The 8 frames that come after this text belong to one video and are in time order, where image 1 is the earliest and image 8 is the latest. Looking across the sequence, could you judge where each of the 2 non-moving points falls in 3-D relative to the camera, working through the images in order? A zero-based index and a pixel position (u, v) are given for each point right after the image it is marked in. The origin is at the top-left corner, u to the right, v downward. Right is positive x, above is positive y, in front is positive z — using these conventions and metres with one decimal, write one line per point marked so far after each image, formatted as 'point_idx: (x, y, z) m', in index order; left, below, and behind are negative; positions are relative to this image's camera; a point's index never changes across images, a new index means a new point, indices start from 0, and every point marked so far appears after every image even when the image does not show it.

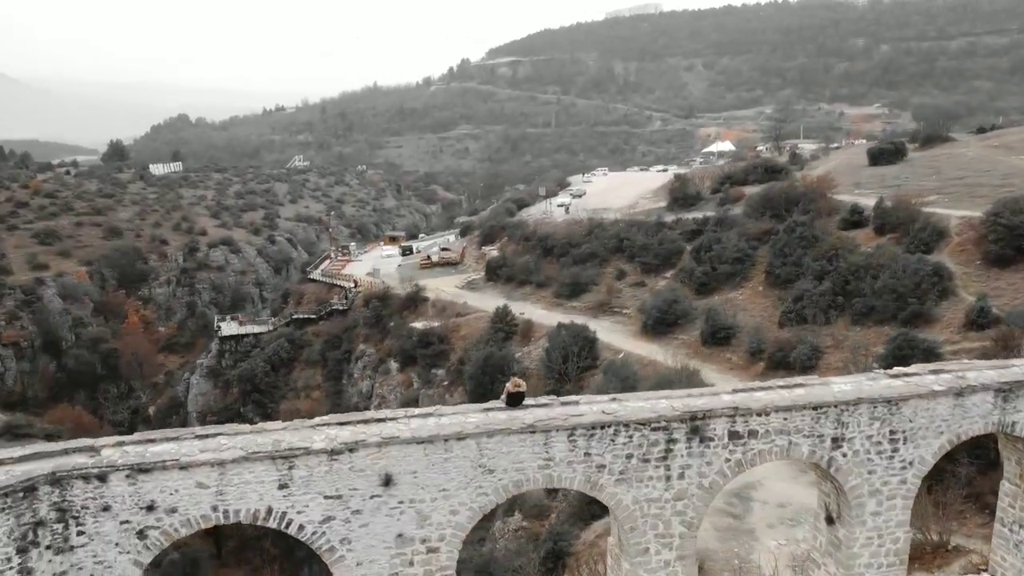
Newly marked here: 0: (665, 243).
0: (+3.5, +1.0, +18.8) m
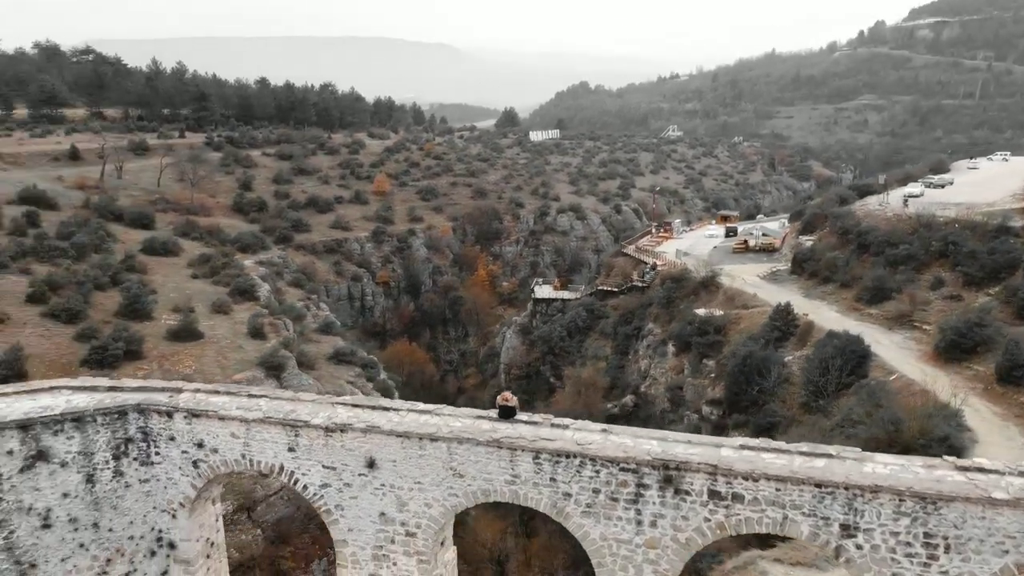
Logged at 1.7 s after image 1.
0: (+9.5, +0.7, +15.8) m
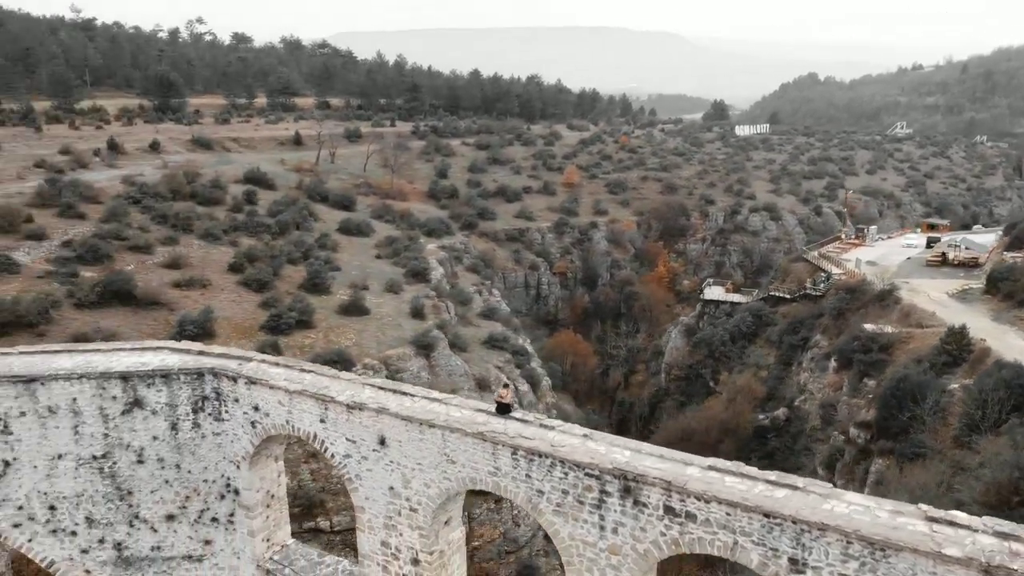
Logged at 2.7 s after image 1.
0: (+11.9, 0.0, +13.3) m
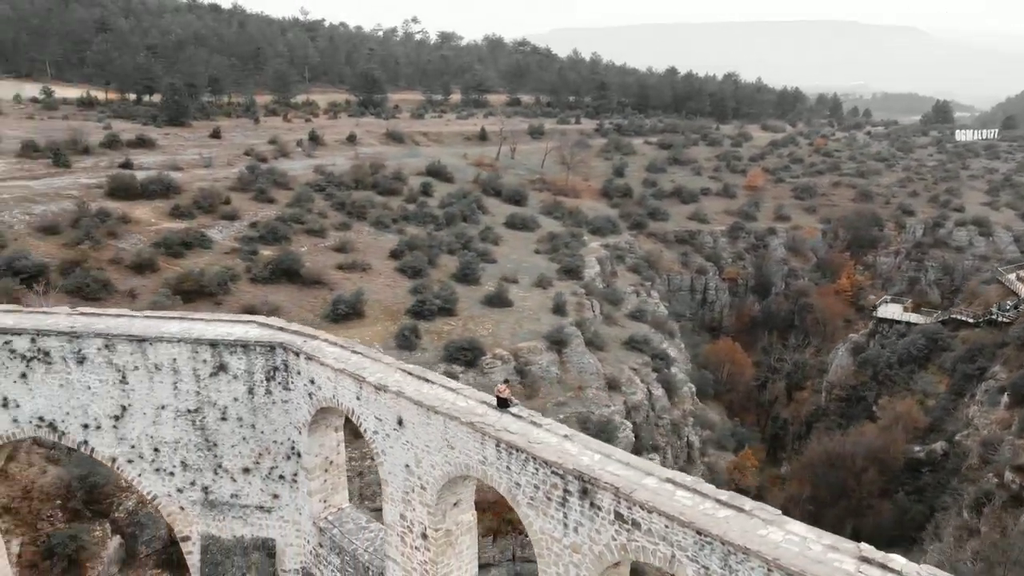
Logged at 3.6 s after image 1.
0: (+13.5, -0.8, +10.5) m
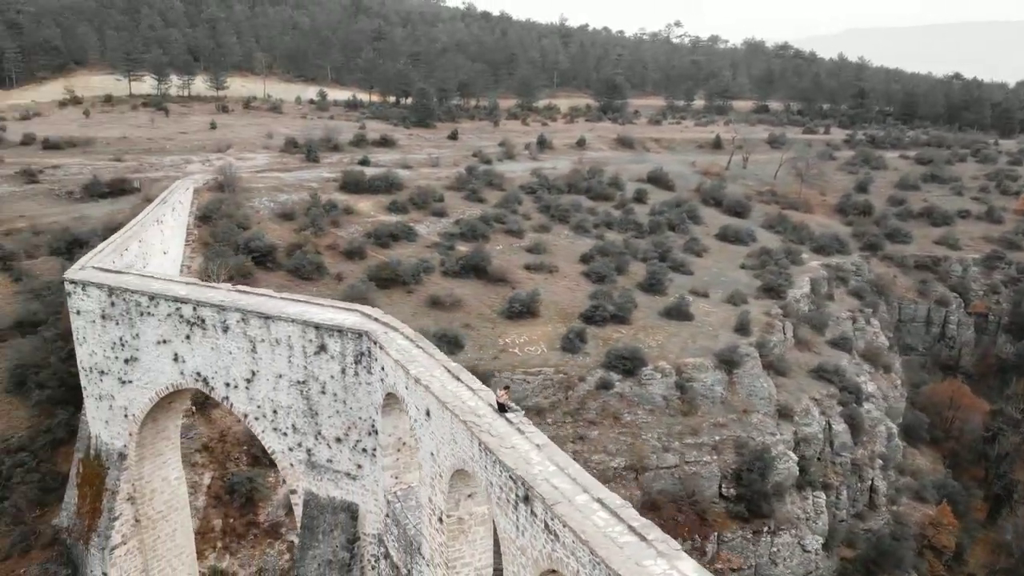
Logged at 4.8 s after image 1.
0: (+14.3, -2.2, +6.5) m
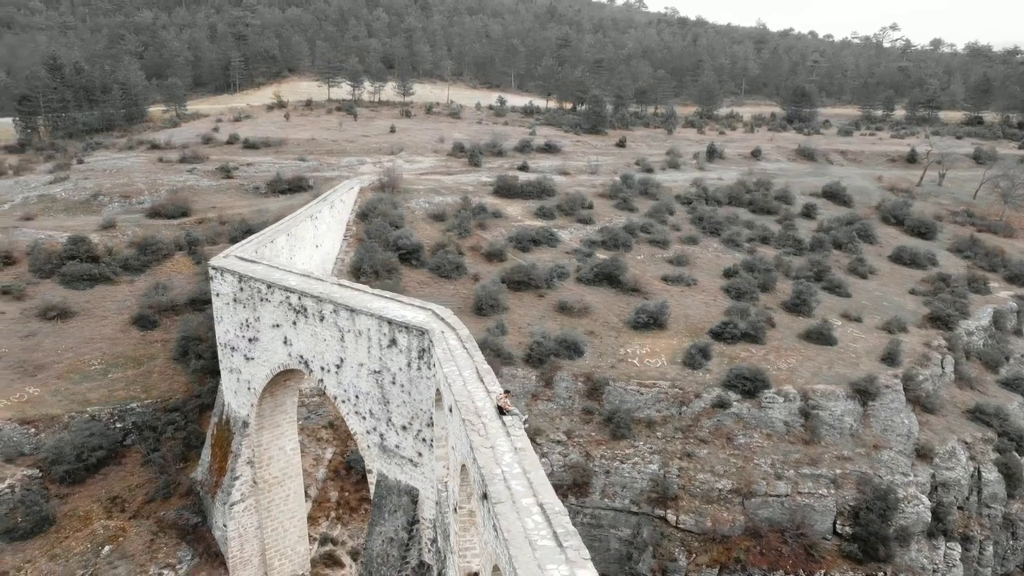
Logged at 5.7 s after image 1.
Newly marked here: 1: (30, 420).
0: (+13.9, -3.1, +3.5) m
1: (-7.7, -2.1, +12.9) m
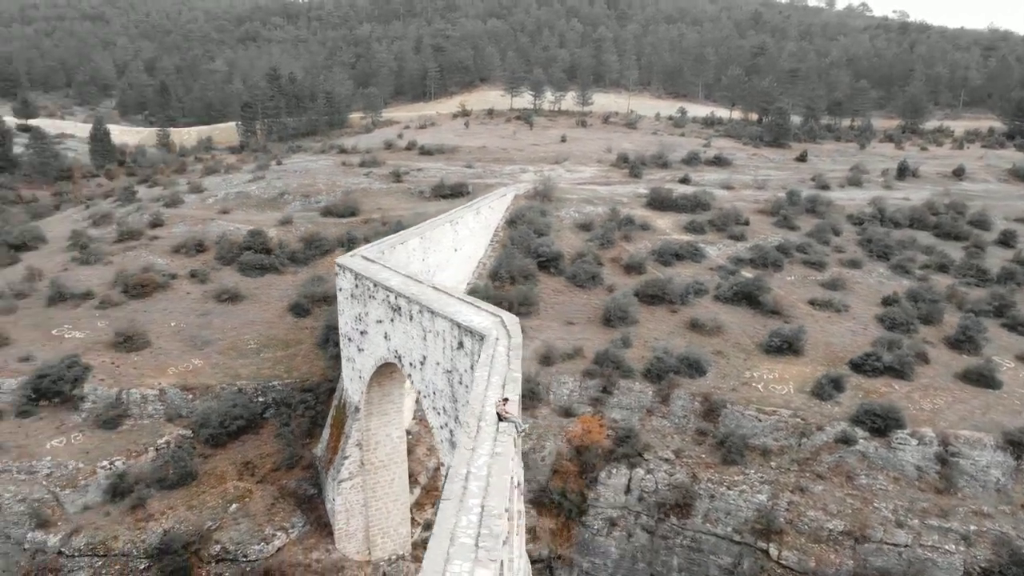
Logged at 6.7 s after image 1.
0: (+12.6, -4.1, +0.5) m
1: (-5.9, -1.8, +14.9) m
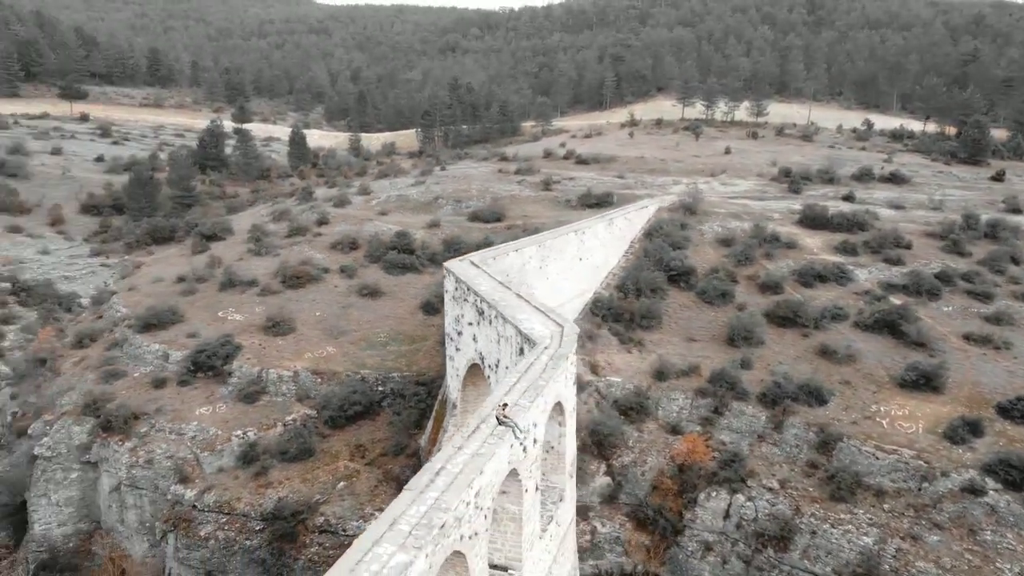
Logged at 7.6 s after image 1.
0: (+10.6, -4.8, -2.0) m
1: (-3.9, -1.7, +16.4) m
